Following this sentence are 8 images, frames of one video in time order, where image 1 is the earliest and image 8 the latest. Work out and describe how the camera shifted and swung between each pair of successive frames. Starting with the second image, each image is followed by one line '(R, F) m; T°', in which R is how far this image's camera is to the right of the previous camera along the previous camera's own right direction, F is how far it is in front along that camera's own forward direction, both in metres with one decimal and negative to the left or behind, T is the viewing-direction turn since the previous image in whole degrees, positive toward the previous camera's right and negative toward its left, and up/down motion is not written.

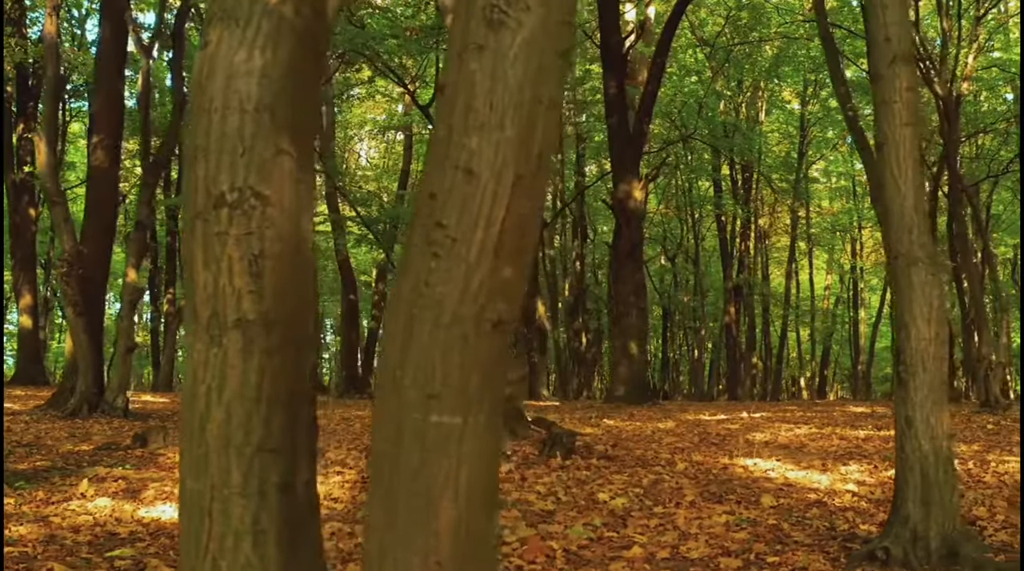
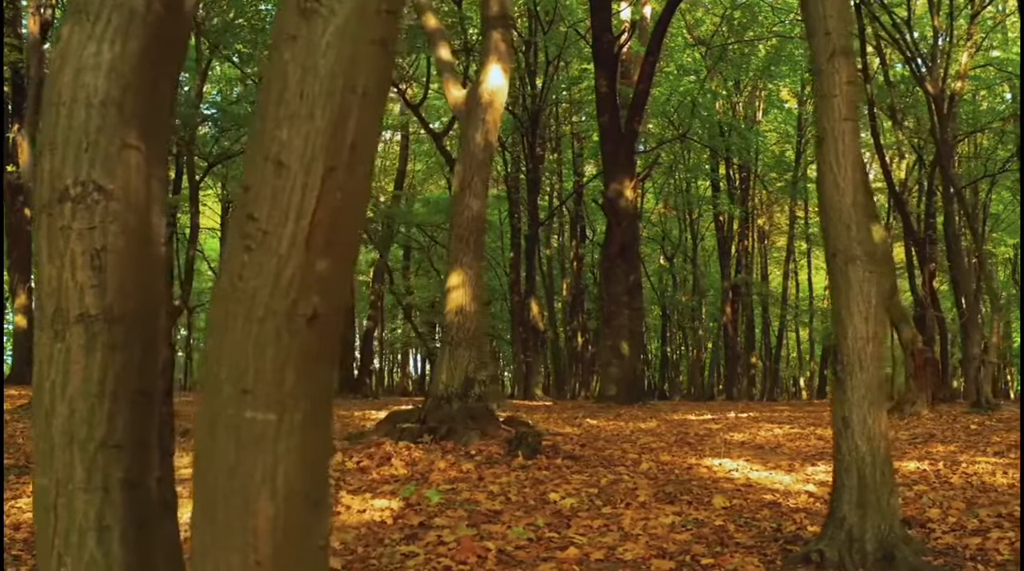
(+0.4, 0.0) m; -1°
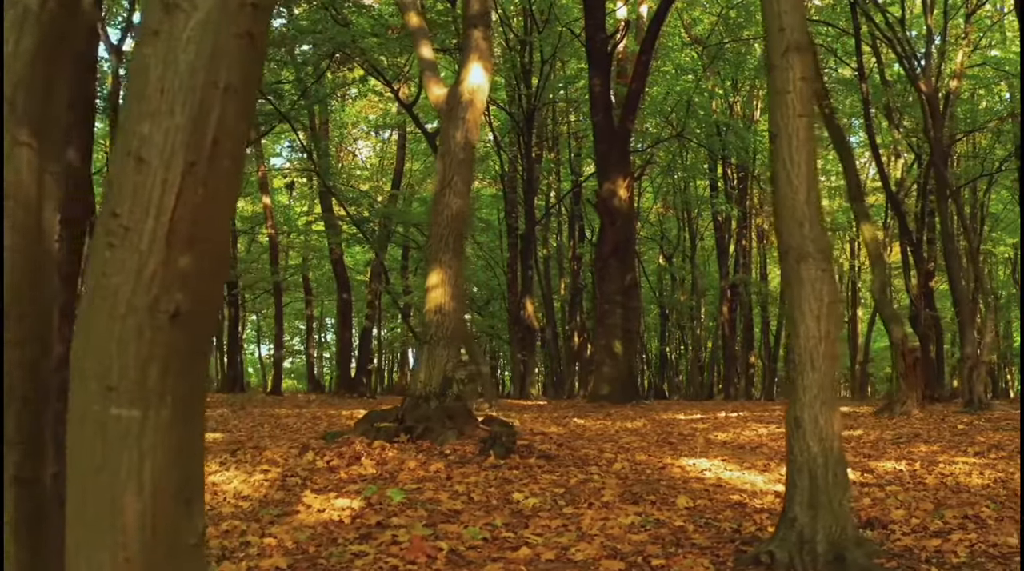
(+0.3, 0.0) m; 0°
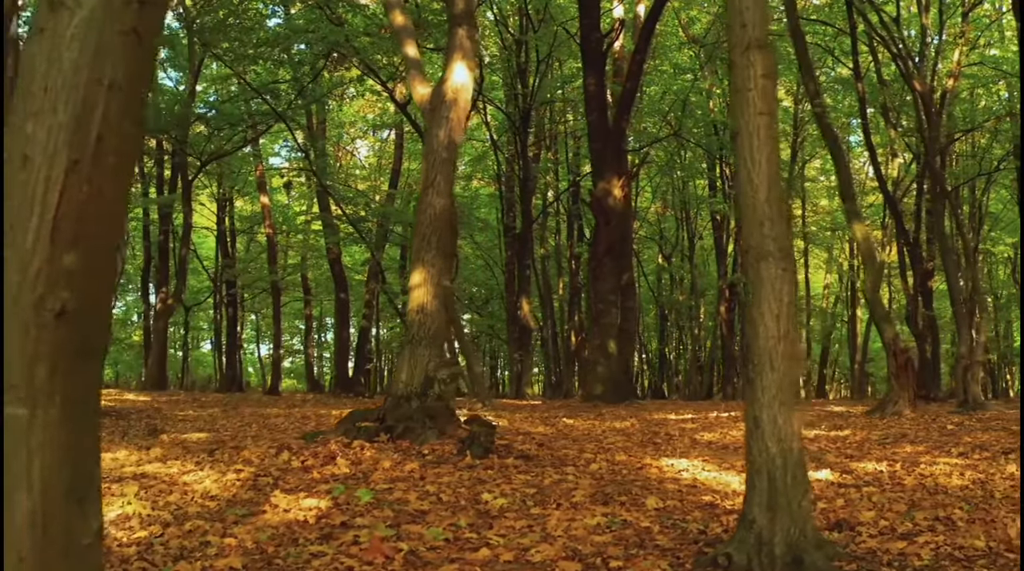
(+0.2, 0.0) m; 0°
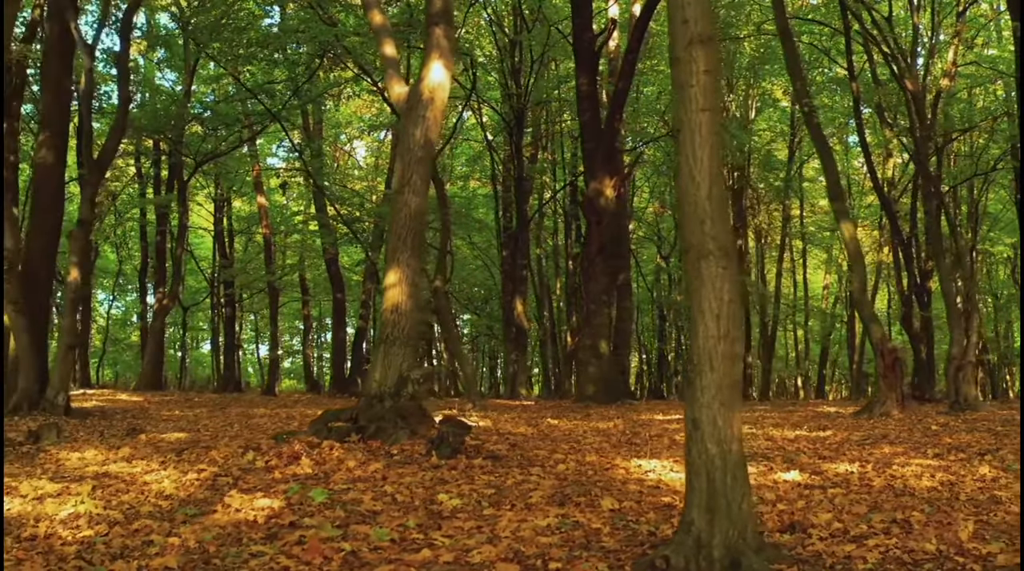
(+0.3, 0.0) m; 0°
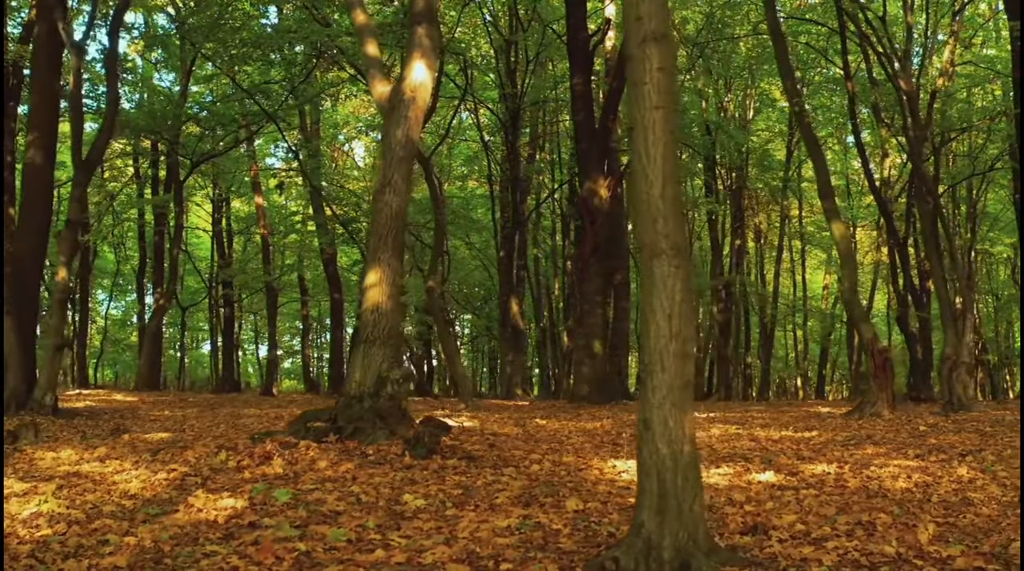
(+0.3, 0.0) m; 0°
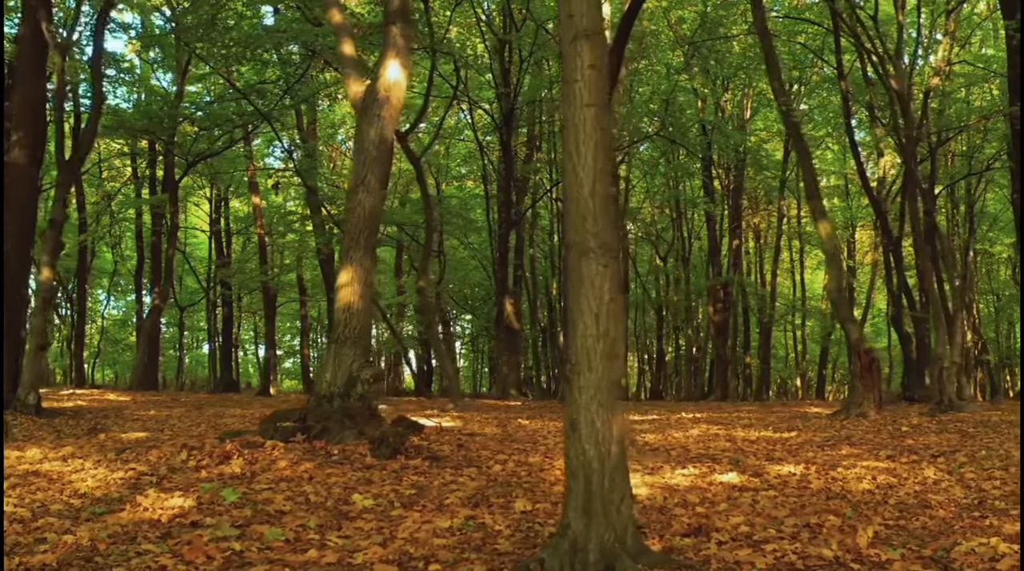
(+0.4, 0.0) m; -1°
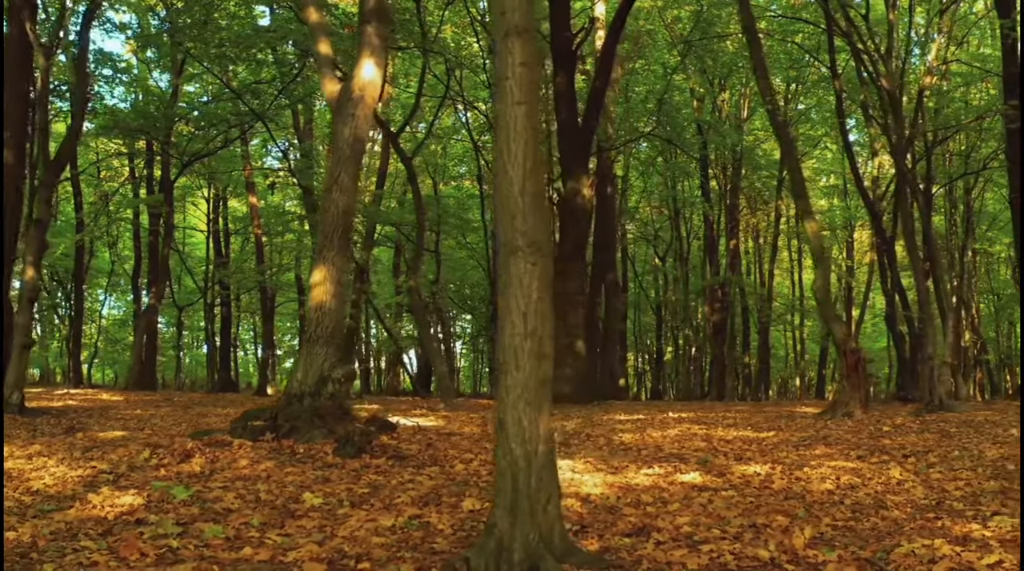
(+0.4, 0.0) m; -1°
